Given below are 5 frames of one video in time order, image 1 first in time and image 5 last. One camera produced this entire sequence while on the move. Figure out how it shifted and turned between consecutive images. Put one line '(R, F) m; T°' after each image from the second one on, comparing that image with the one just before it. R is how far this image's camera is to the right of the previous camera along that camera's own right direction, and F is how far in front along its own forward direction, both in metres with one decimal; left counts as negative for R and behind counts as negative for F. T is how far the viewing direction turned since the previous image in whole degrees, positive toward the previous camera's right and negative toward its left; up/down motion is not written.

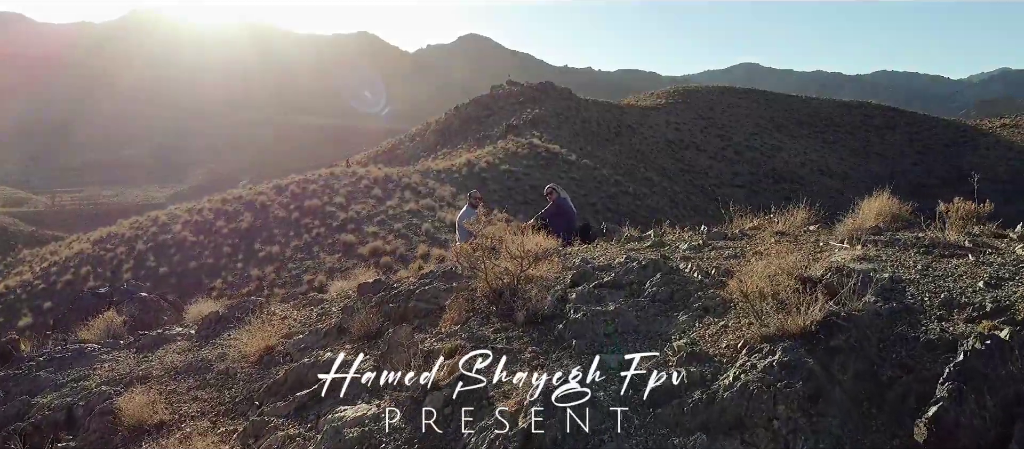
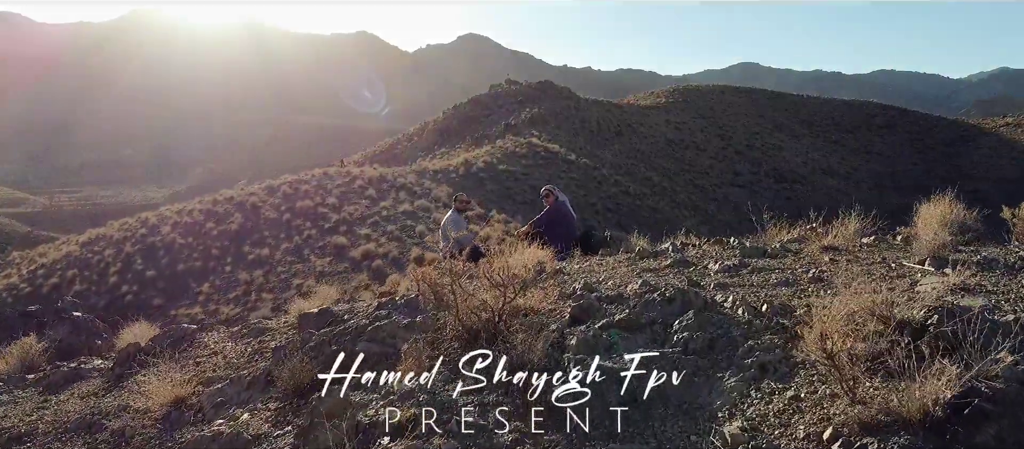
(+0.1, +0.5) m; 0°
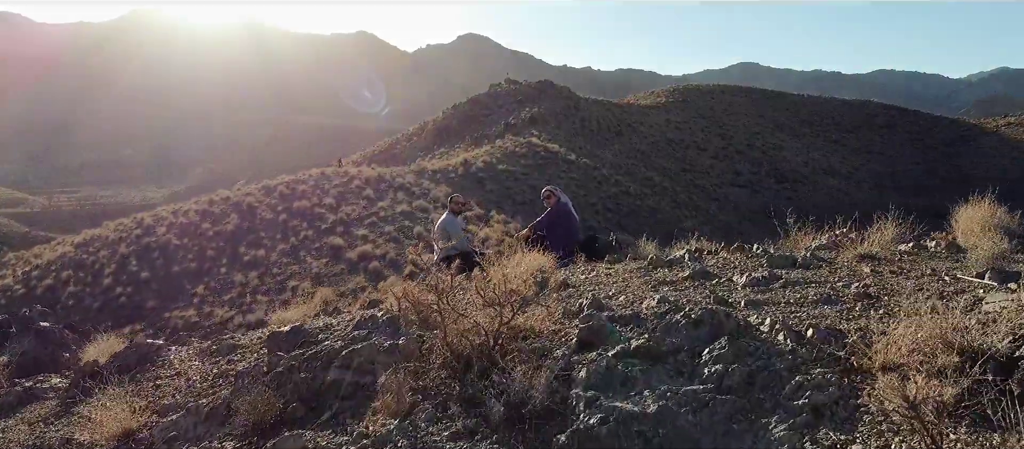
(0.0, +0.2) m; 0°
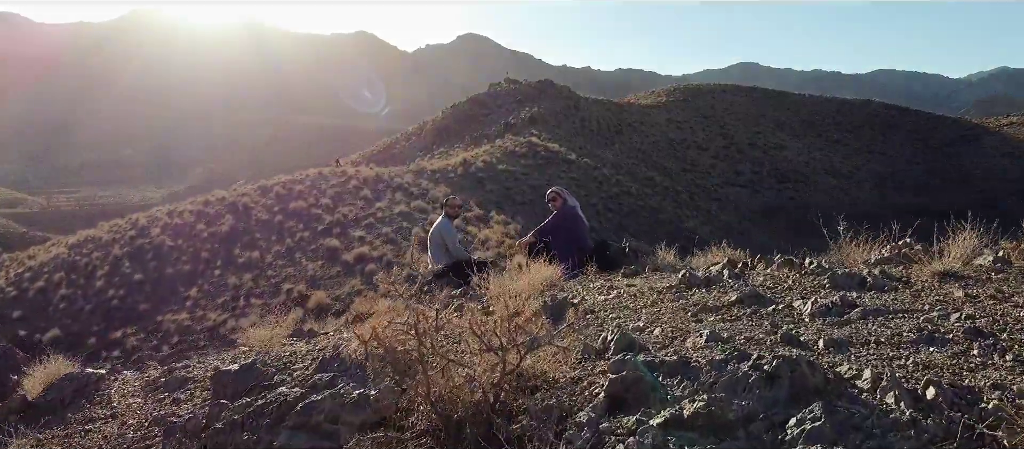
(0.0, +0.3) m; 0°
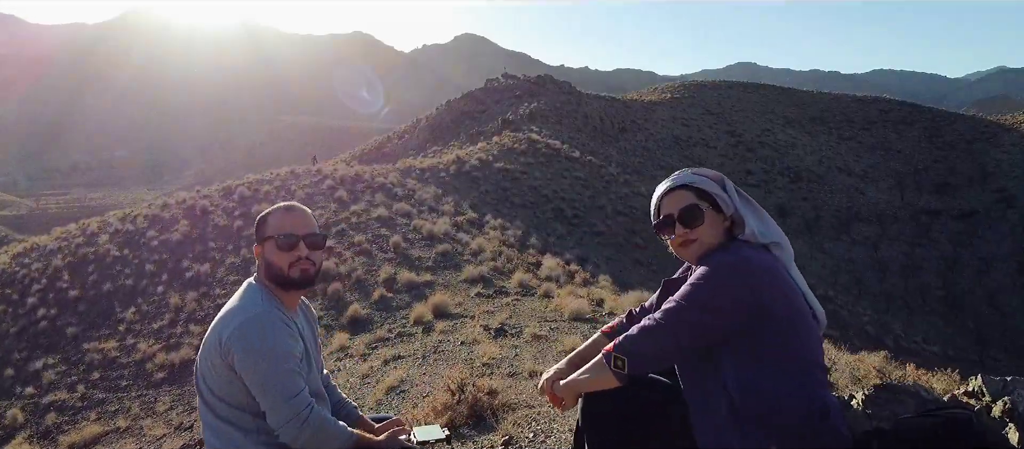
(0.0, +2.3) m; 0°
